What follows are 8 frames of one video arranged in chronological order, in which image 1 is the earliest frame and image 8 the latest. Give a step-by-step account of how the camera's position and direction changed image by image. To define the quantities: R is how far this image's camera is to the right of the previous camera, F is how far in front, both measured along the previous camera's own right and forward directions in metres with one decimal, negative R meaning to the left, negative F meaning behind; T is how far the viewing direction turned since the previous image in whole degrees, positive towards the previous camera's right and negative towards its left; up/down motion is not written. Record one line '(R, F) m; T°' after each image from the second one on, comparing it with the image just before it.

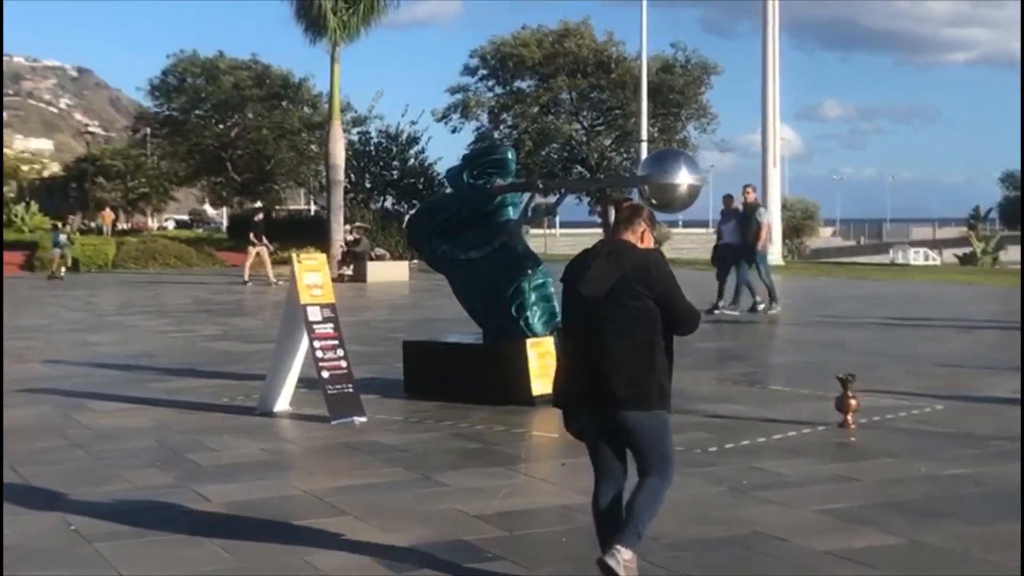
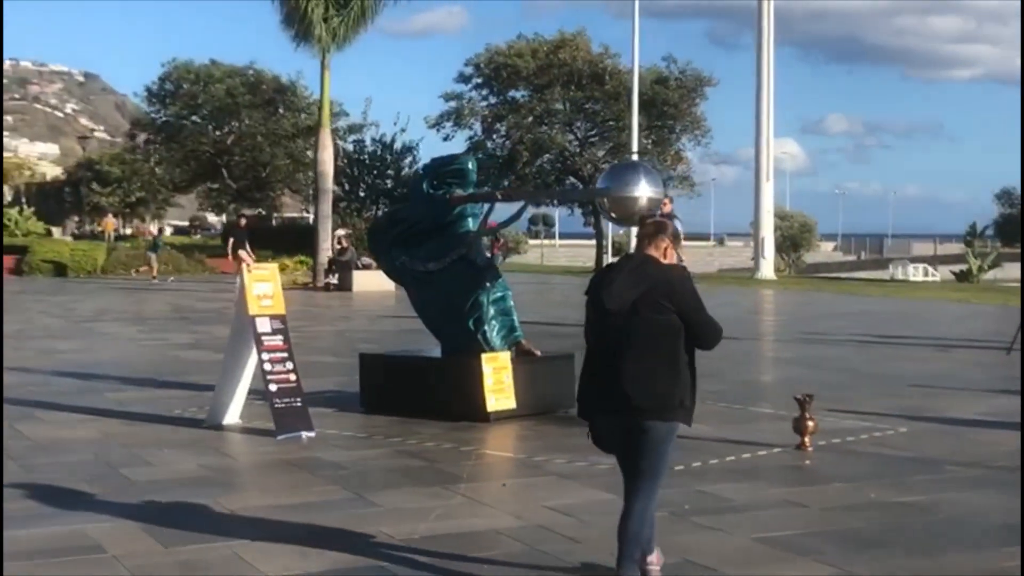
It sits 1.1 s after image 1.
(+0.3, +0.2) m; 0°
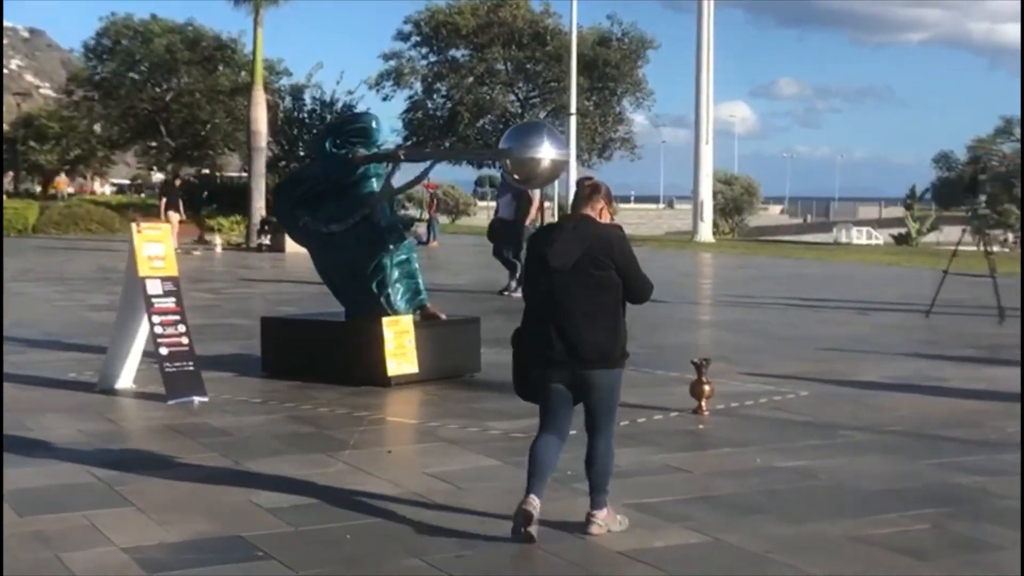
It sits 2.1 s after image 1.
(+0.3, +0.2) m; +2°
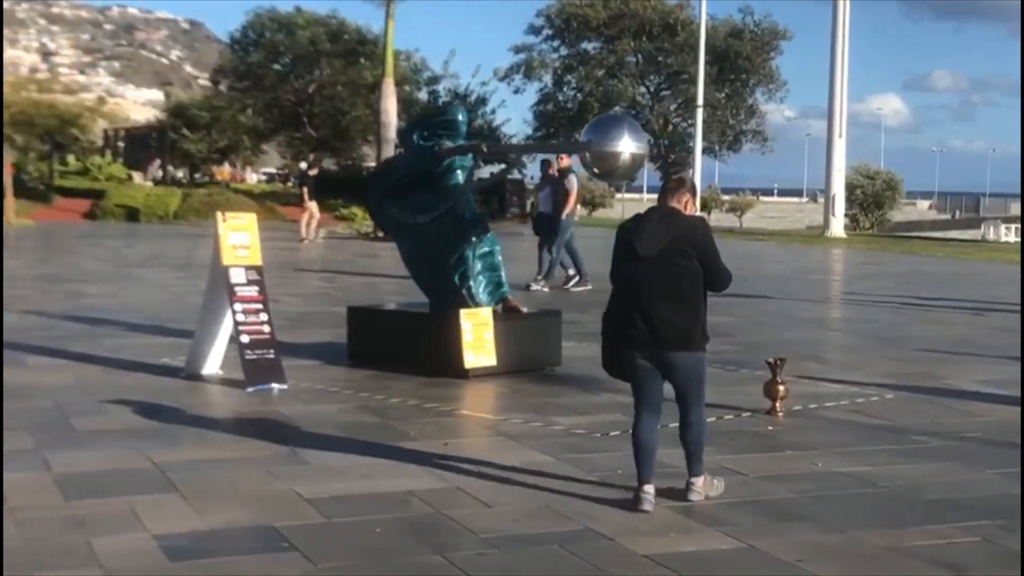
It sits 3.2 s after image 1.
(+0.4, +0.1) m; -5°
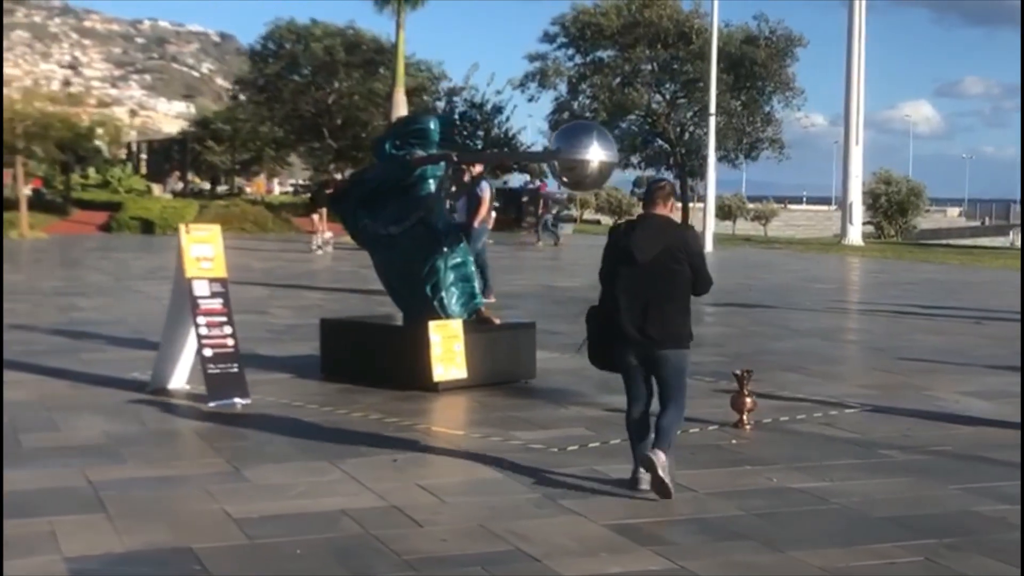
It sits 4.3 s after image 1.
(+0.4, +0.2) m; -1°
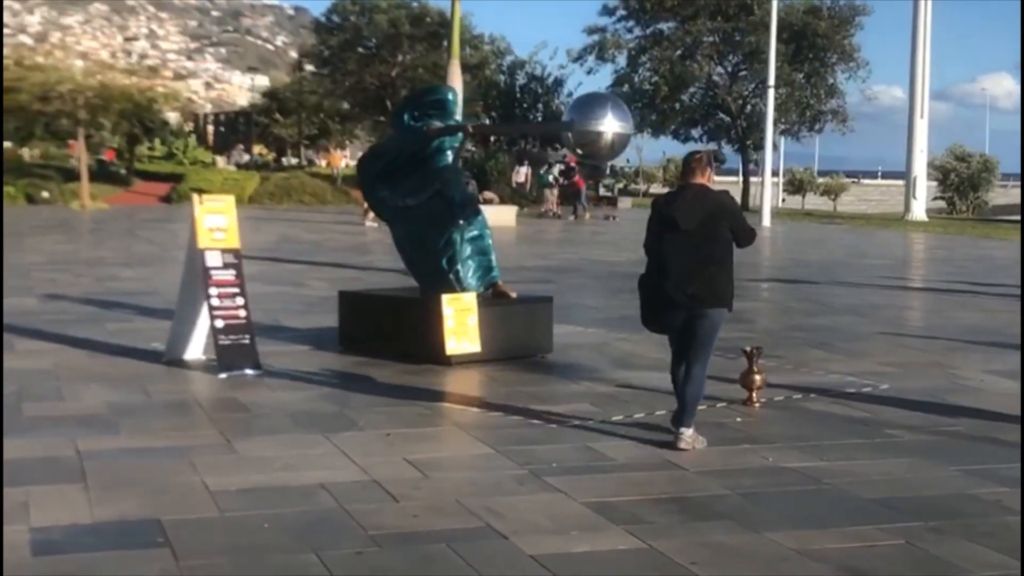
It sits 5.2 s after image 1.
(+0.4, +0.1) m; -3°
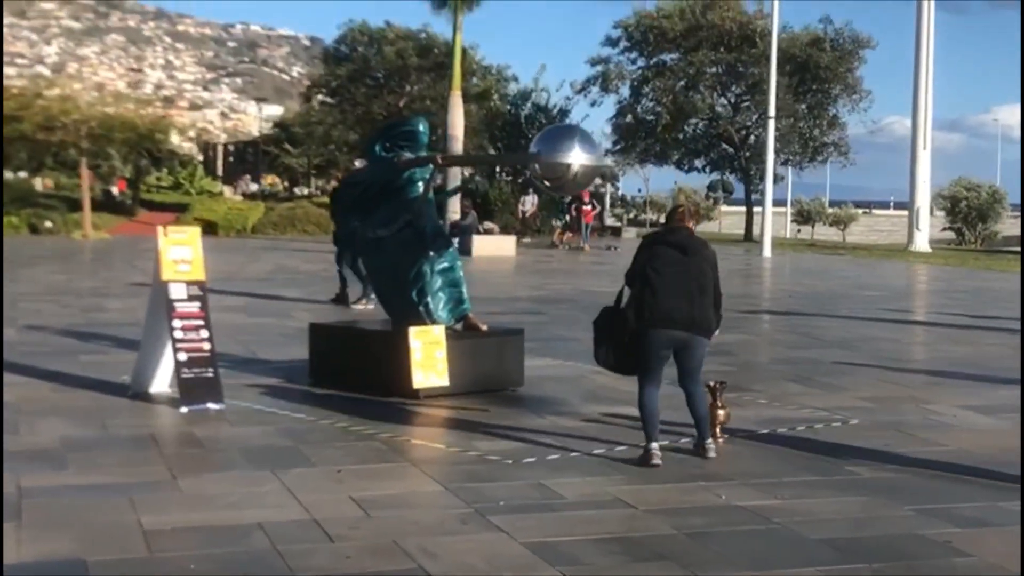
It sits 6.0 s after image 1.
(+0.3, +0.1) m; 0°
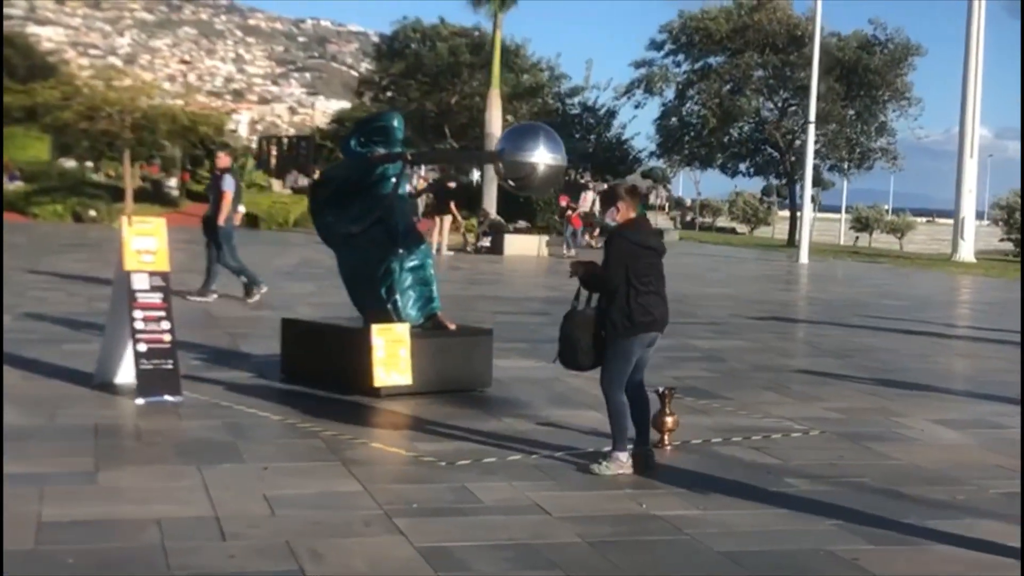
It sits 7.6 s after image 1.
(+0.6, +0.1) m; -2°
